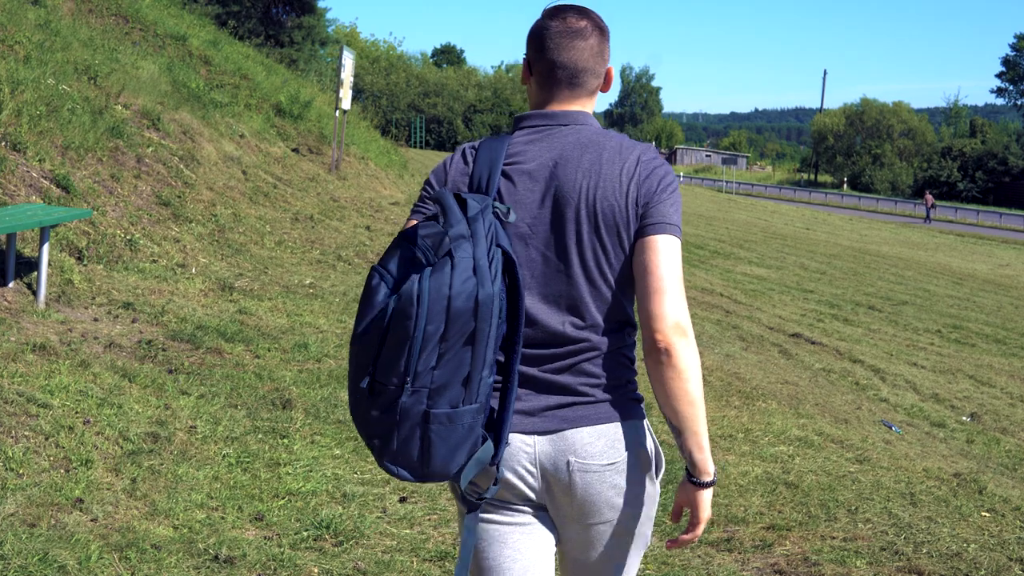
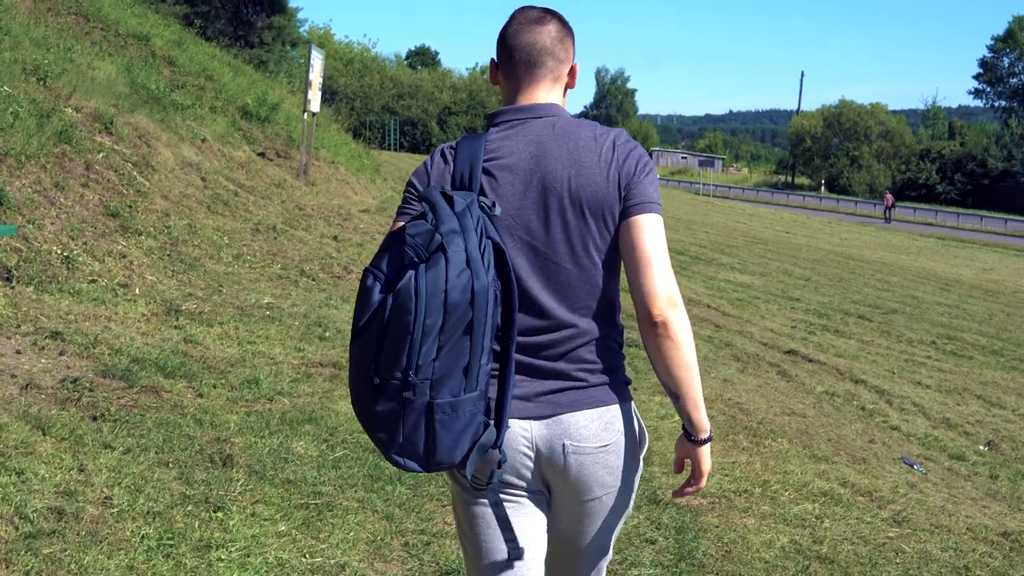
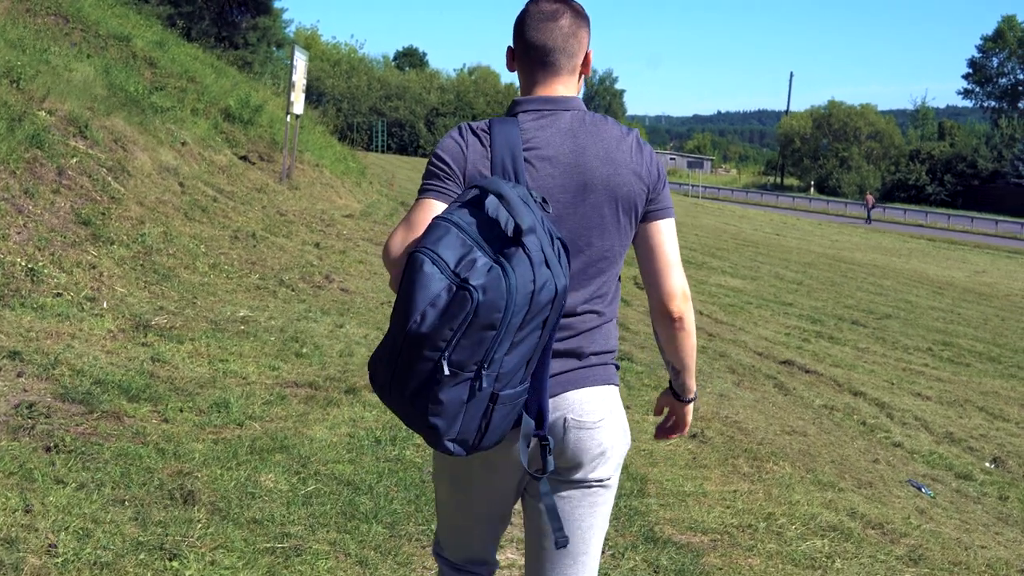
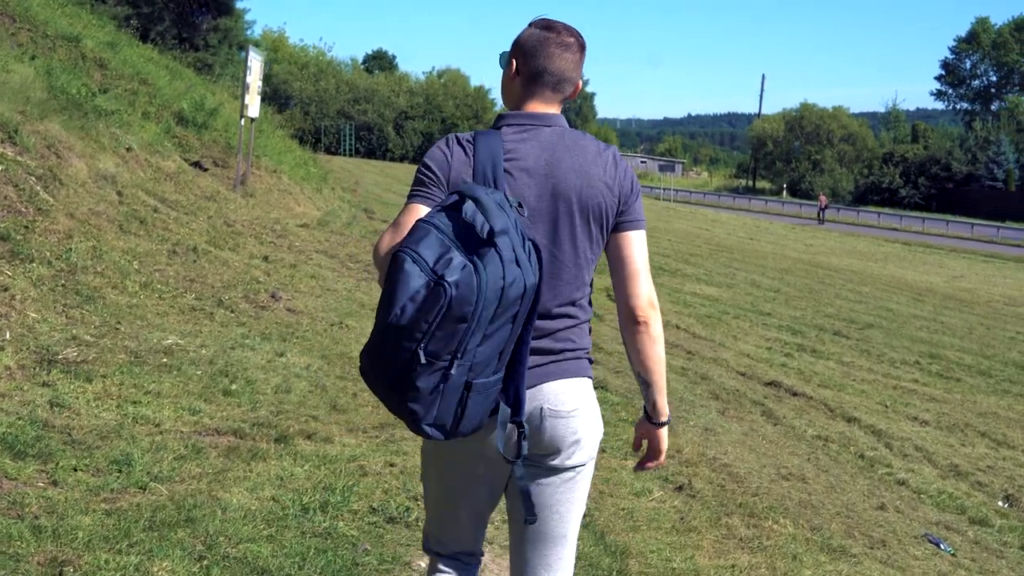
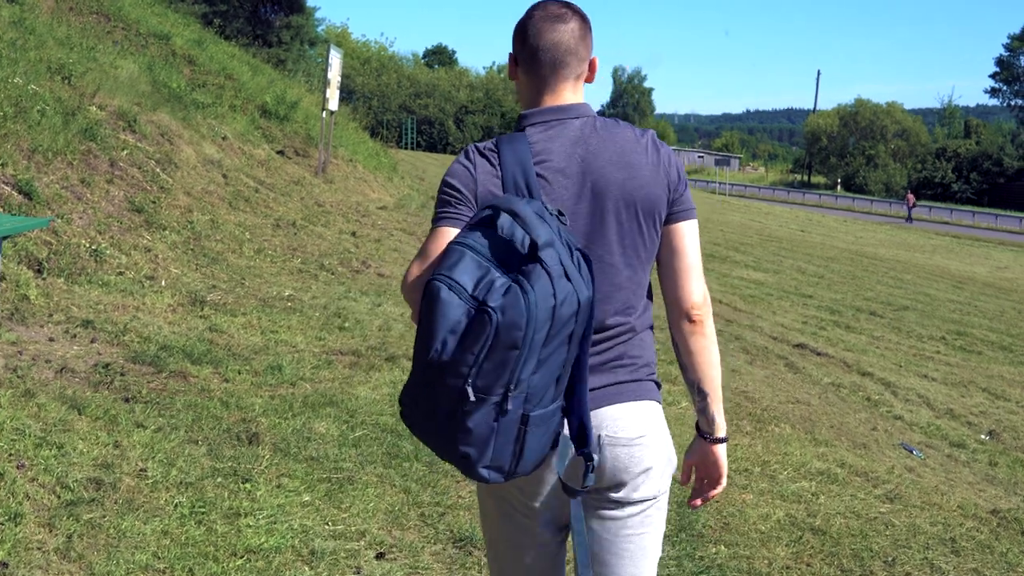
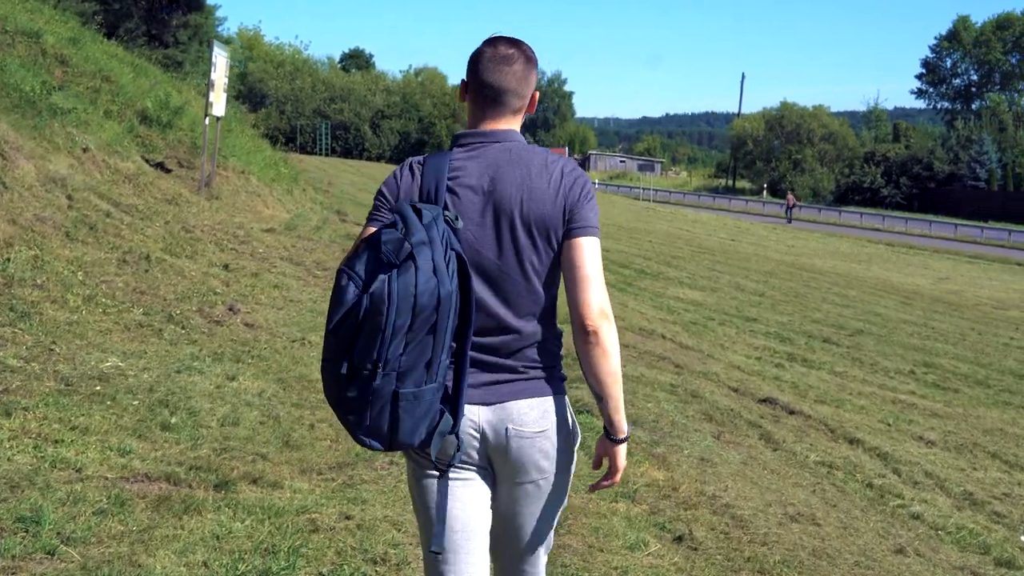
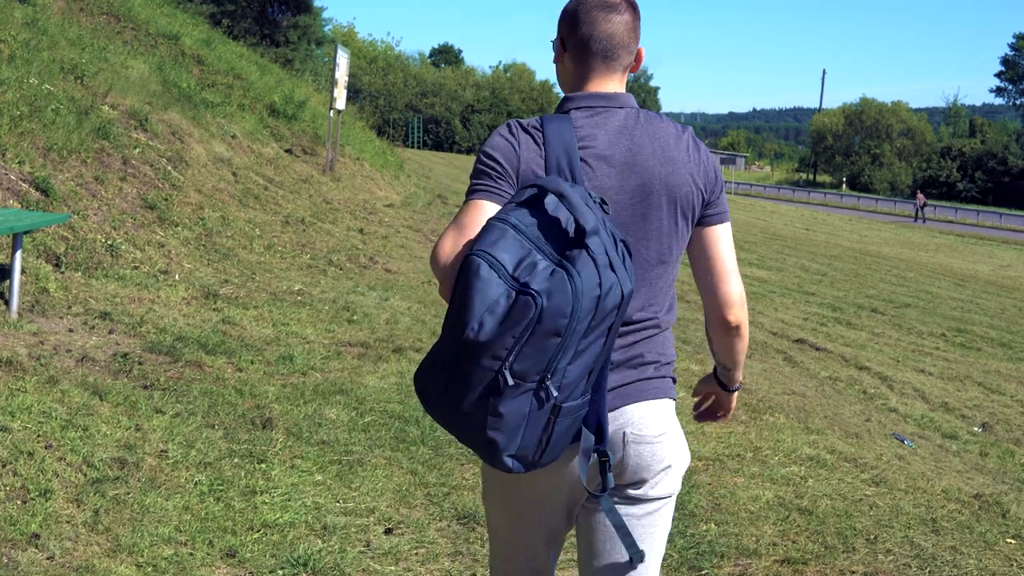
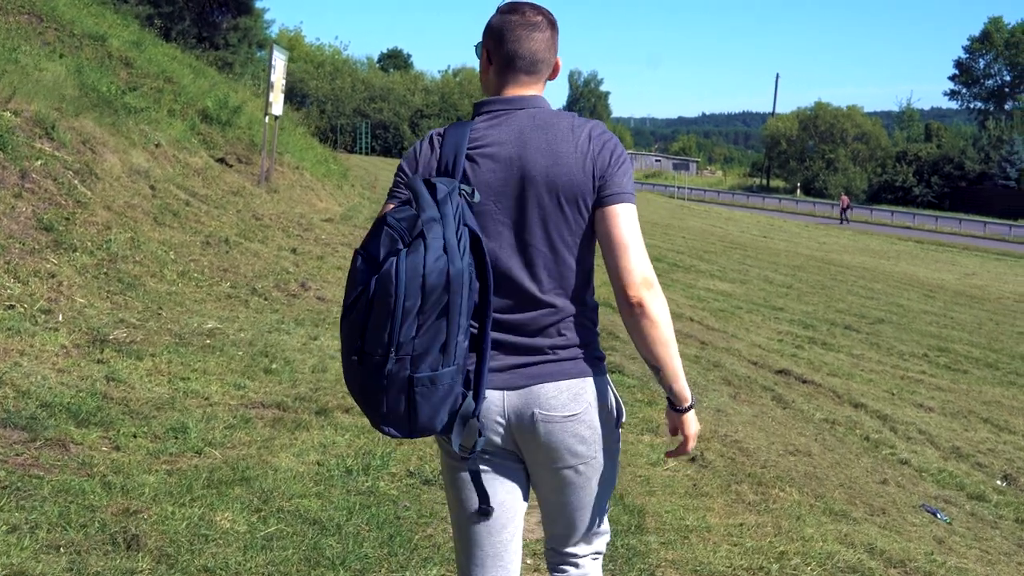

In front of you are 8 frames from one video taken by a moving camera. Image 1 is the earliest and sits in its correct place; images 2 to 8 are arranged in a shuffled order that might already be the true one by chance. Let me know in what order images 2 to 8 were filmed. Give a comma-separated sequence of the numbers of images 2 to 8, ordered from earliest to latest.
7, 5, 2, 3, 8, 4, 6
